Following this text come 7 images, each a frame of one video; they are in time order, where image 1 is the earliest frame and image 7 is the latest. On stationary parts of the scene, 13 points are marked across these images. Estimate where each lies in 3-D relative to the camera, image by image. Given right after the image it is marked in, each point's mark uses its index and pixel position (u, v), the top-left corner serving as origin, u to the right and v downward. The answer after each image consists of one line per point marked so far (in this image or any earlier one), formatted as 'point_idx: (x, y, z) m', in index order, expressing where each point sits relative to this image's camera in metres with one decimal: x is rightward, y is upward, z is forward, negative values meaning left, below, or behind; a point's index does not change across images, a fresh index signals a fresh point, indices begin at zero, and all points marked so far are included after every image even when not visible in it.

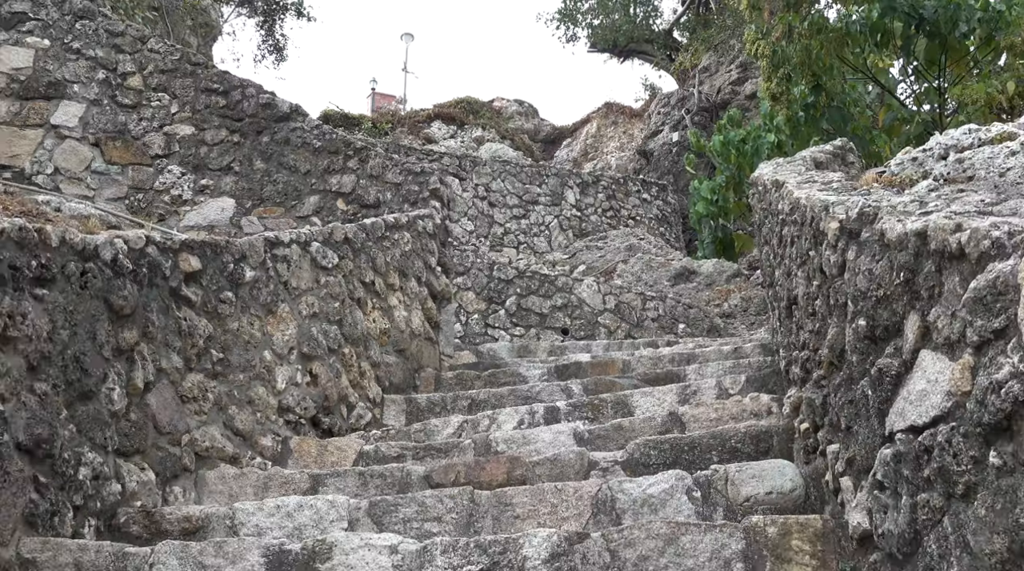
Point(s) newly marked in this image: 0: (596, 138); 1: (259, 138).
0: (+1.5, +2.6, +17.5) m
1: (-1.6, +1.0, +6.3) m
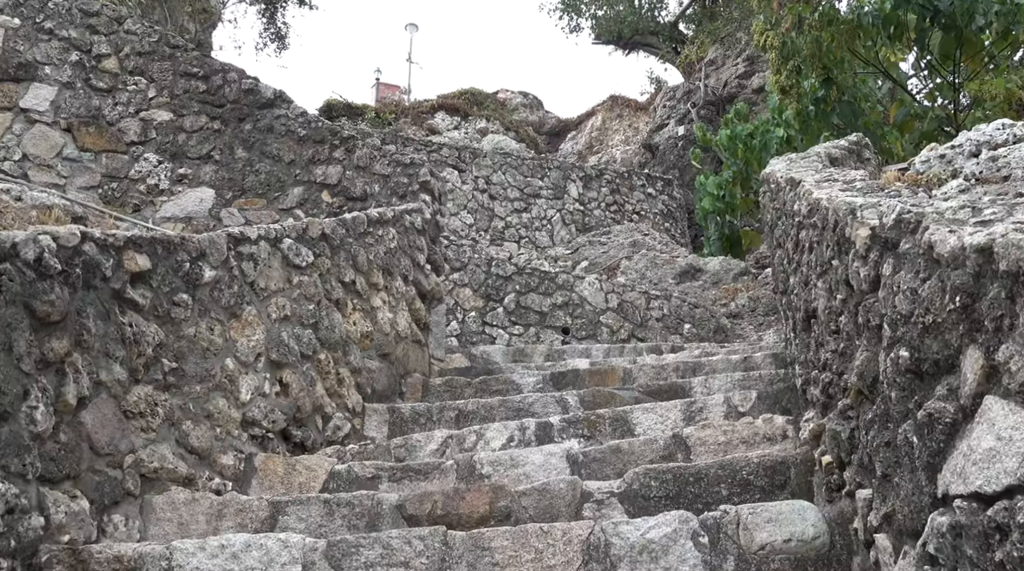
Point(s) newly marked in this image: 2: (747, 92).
0: (+1.5, +2.7, +17.1) m
1: (-1.7, +1.0, +6.0) m
2: (+3.3, +2.8, +13.9) m
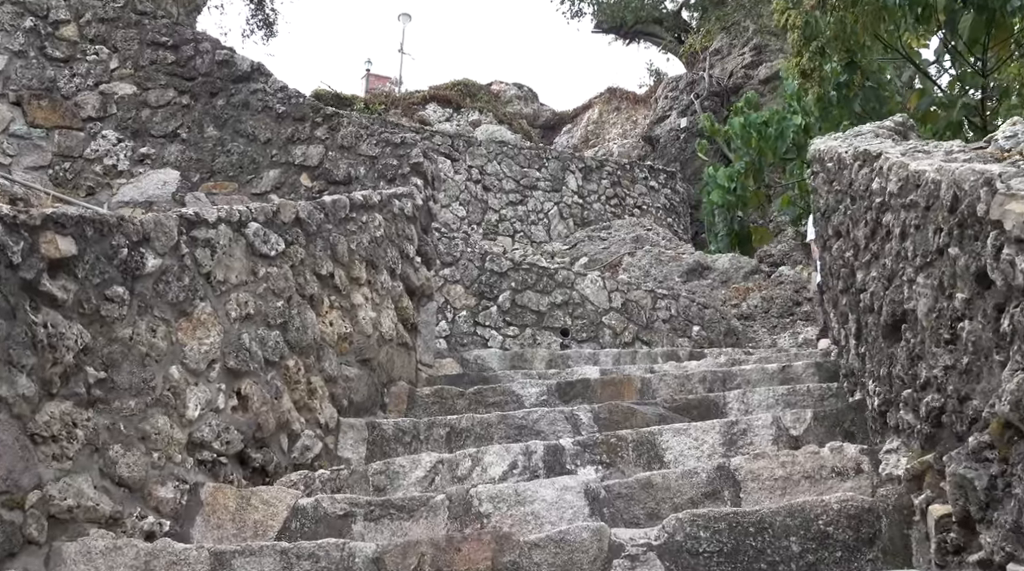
0: (+1.4, +2.8, +16.5) m
1: (-1.7, +1.0, +5.4) m
2: (+3.3, +2.8, +13.3) m
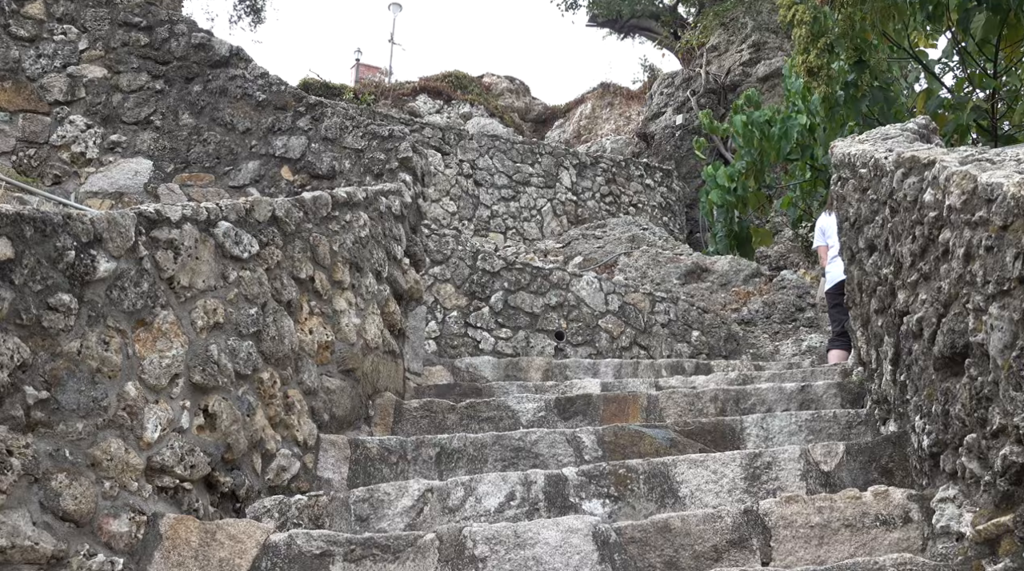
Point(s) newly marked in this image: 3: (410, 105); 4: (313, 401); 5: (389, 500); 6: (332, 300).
0: (+1.3, +2.8, +16.2) m
1: (-1.7, +1.0, +5.0) m
2: (+3.2, +2.8, +13.0) m
3: (-1.5, +2.6, +14.1) m
4: (-0.6, -0.4, +3.1) m
5: (-0.3, -0.6, +2.7) m
6: (-0.6, -0.1, +3.4) m
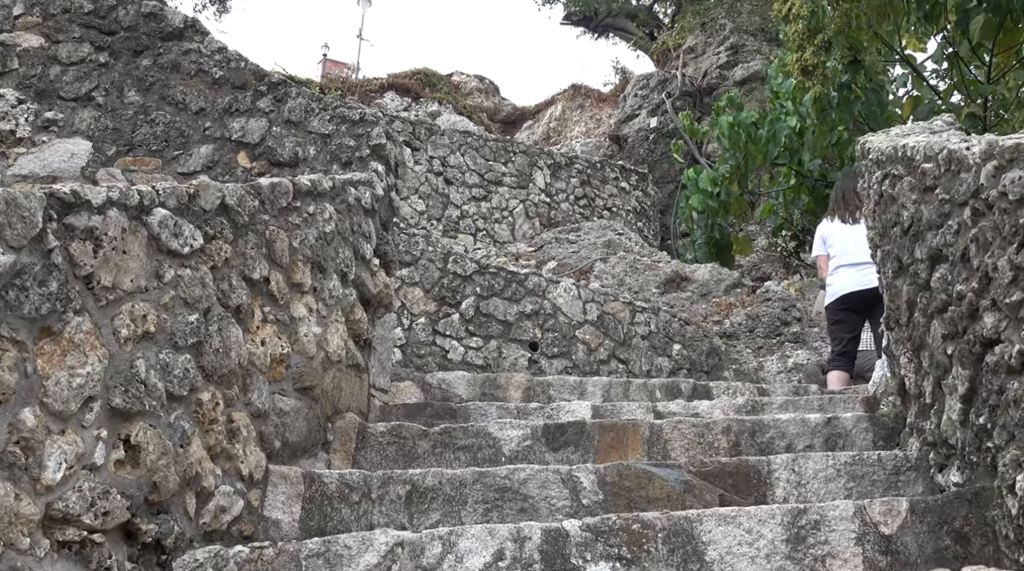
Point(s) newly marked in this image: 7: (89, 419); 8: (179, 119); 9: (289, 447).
0: (+0.8, +2.7, +15.8) m
1: (-1.7, +1.1, +4.5) m
2: (+2.8, +2.6, +12.7) m
3: (-1.9, +2.6, +13.5) m
4: (-0.7, -0.4, +2.6) m
5: (-0.4, -0.6, +2.2) m
6: (-0.7, -0.1, +2.9) m
7: (-0.9, -0.3, +2.0) m
8: (-1.5, +0.8, +4.5) m
9: (-0.6, -0.5, +2.8) m
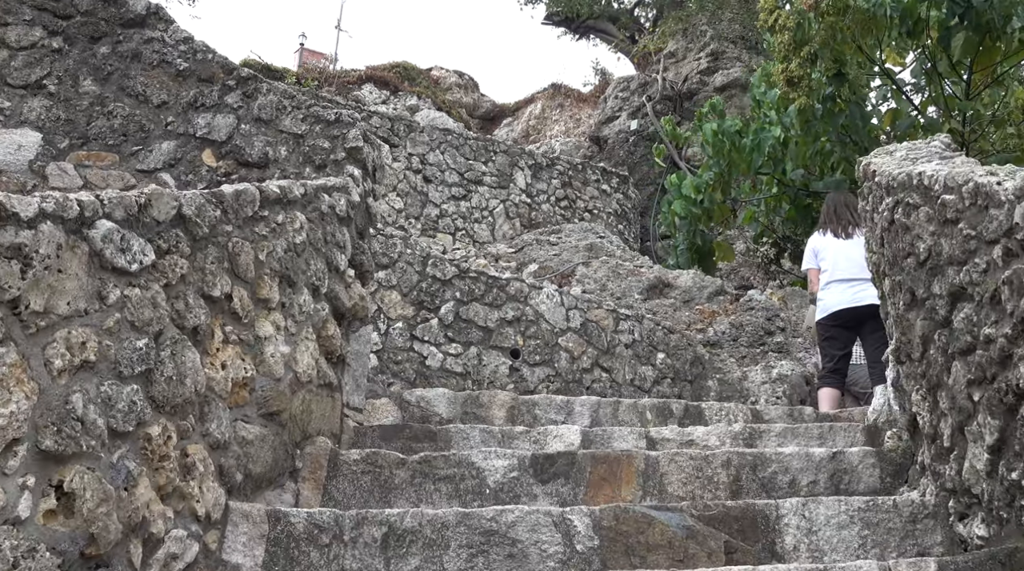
0: (+0.5, +2.7, +15.6) m
1: (-1.8, +1.0, +4.2) m
2: (+2.6, +2.6, +12.5) m
3: (-2.1, +2.6, +13.2) m
4: (-0.7, -0.4, +2.4) m
5: (-0.4, -0.7, +2.0) m
6: (-0.7, -0.1, +2.6) m
7: (-0.9, -0.3, +1.8) m
8: (-1.6, +0.7, +4.2) m
9: (-0.7, -0.5, +2.5) m
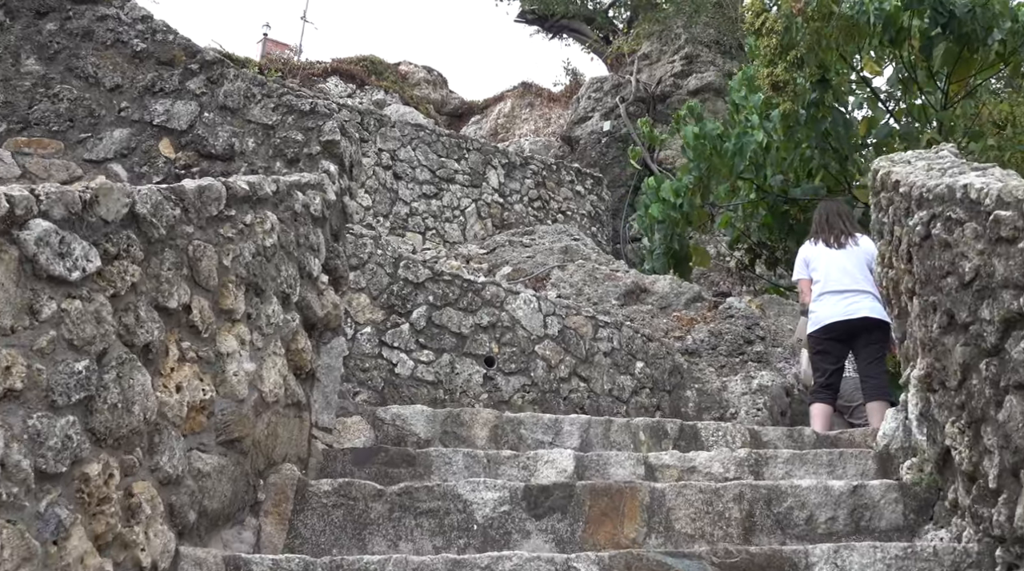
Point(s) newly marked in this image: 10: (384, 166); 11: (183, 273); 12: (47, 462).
0: (0.0, +2.7, +15.3) m
1: (-1.8, +1.0, +3.8) m
2: (+2.2, +2.5, +12.3) m
3: (-2.5, +2.7, +12.8) m
4: (-0.7, -0.4, +2.1) m
5: (-0.4, -0.7, +1.7) m
6: (-0.7, -0.1, +2.3) m
7: (-0.9, -0.3, +1.4) m
8: (-1.7, +0.7, +3.8) m
9: (-0.7, -0.5, +2.2) m
10: (-1.1, +1.0, +8.5) m
11: (-0.7, 0.0, +2.2) m
12: (-0.8, -0.3, +1.7) m
